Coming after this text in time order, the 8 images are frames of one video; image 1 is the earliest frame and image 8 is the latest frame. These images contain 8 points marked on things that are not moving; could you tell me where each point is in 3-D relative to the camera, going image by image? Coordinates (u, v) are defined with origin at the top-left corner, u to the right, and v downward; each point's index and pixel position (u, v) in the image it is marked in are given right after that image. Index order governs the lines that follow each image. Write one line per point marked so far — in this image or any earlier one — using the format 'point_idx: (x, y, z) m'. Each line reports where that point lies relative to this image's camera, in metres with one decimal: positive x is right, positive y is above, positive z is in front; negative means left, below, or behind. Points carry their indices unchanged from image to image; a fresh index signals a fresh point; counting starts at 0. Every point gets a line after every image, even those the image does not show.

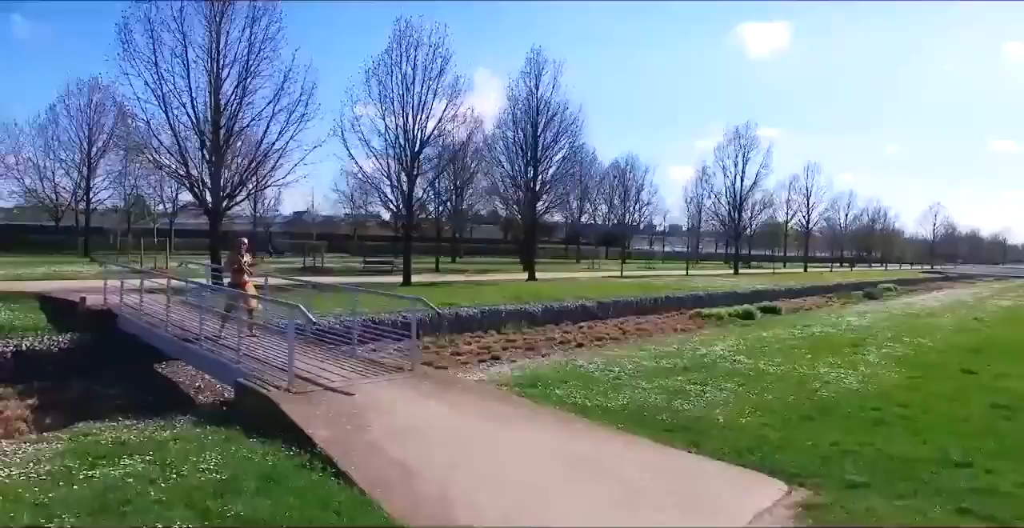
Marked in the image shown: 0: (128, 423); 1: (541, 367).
0: (-3.9, -1.7, +7.3) m
1: (+0.5, -1.6, +11.2) m
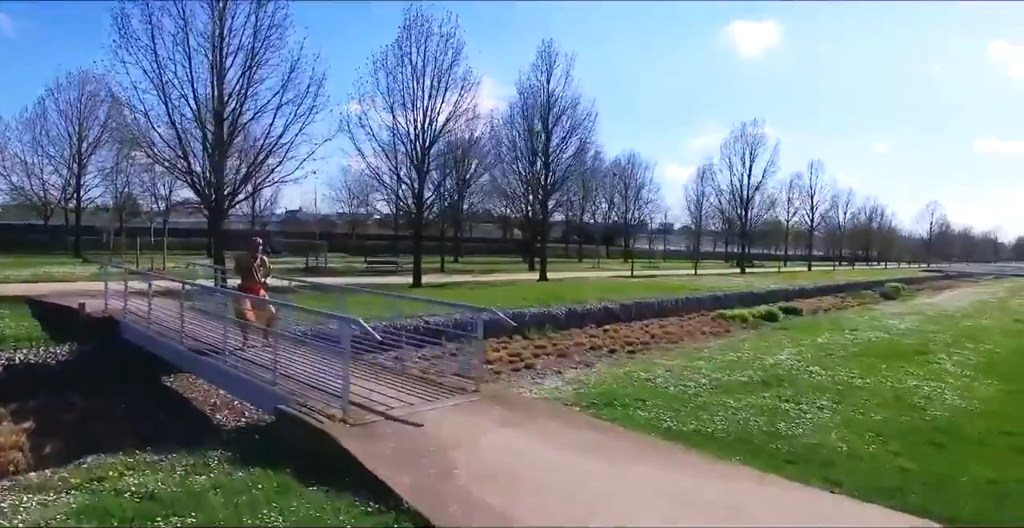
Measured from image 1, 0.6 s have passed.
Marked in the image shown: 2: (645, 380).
0: (-3.1, -1.7, +6.1) m
1: (+1.3, -1.6, +10.1) m
2: (+1.9, -1.6, +9.9) m
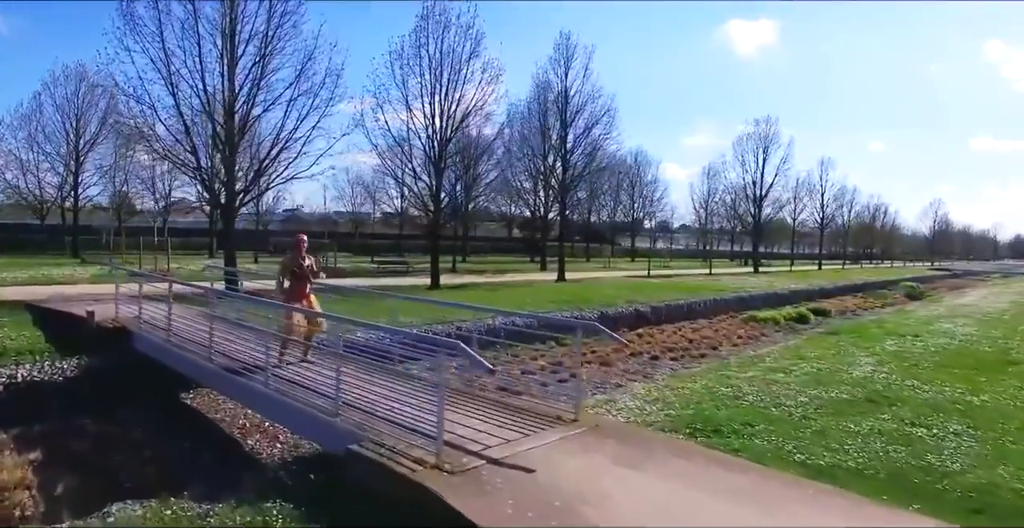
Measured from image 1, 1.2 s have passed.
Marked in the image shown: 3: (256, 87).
0: (-2.2, -1.7, +4.9) m
1: (+2.1, -1.7, +8.9) m
2: (+2.7, -1.6, +8.8) m
3: (-6.6, +4.6, +18.5) m
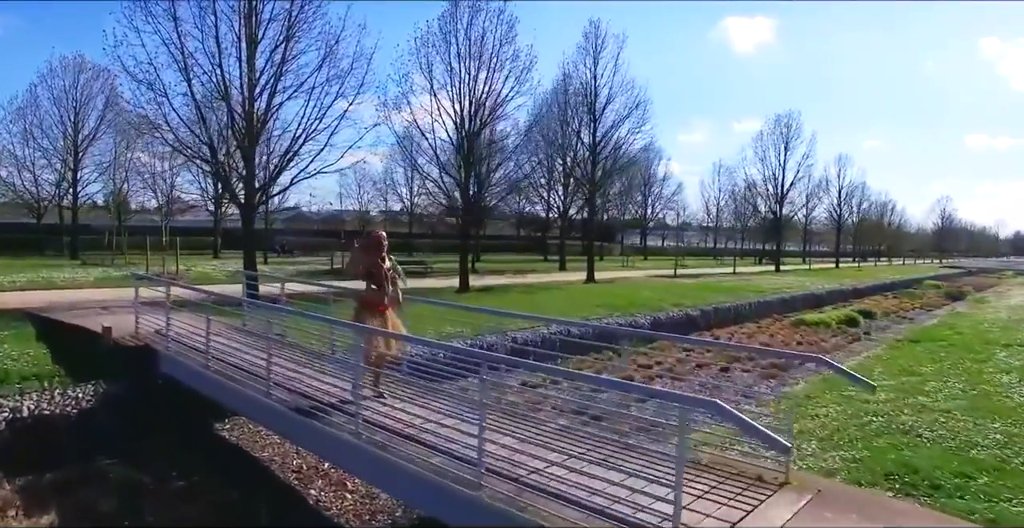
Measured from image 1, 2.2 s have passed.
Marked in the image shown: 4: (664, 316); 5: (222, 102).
0: (-1.0, -1.8, +3.3) m
1: (+3.3, -1.7, +7.3) m
2: (+3.9, -1.7, +7.2) m
3: (-5.5, +4.5, +16.8) m
4: (+4.1, -1.4, +19.1) m
5: (-6.9, +3.9, +16.9) m
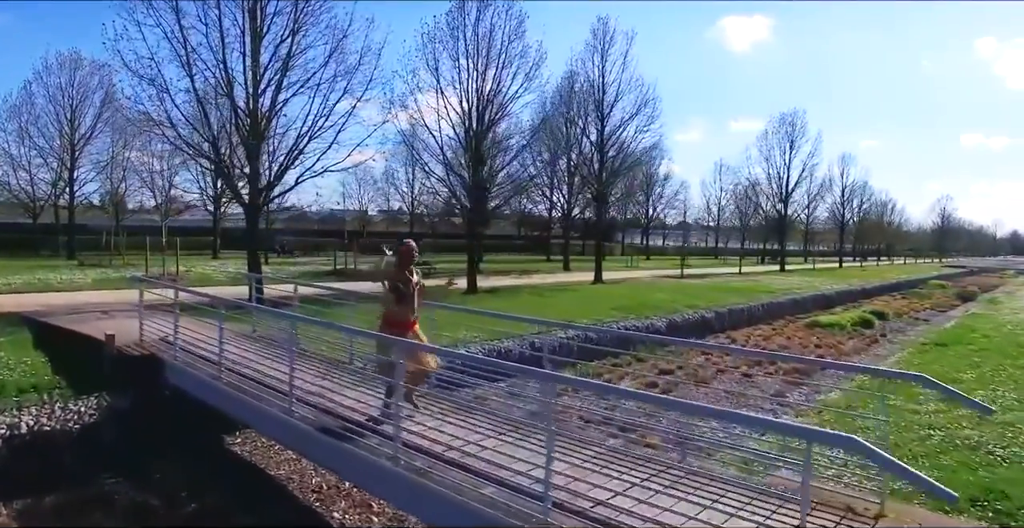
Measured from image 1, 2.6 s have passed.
0: (-0.6, -1.9, +2.8) m
1: (+3.7, -1.8, +6.8) m
2: (+4.3, -1.7, +6.7) m
3: (-5.2, +4.5, +16.3) m
4: (+4.4, -1.4, +18.6) m
5: (-6.6, +3.8, +16.4) m
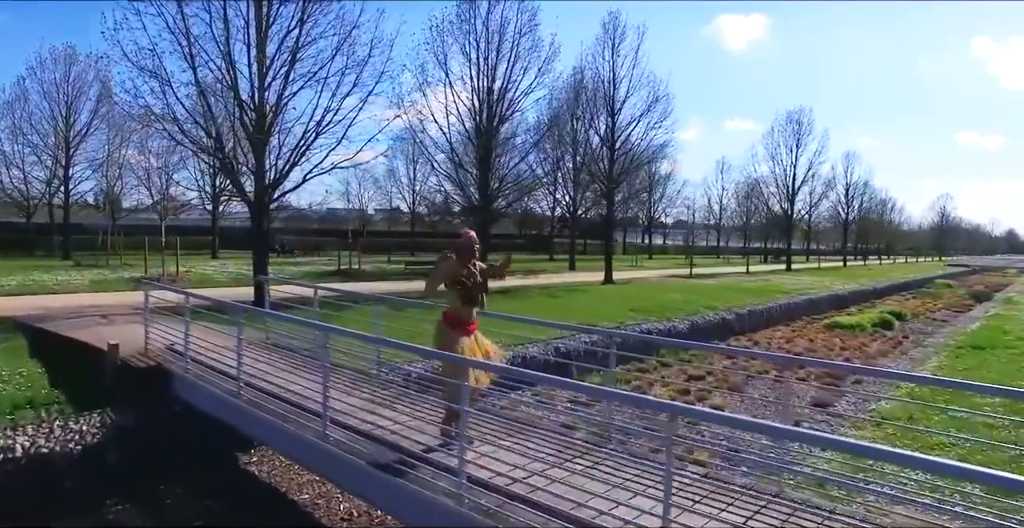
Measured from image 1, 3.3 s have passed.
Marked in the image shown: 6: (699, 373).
0: (-0.1, -1.9, +2.1) m
1: (+4.1, -1.8, +6.2) m
2: (+4.7, -1.7, +6.0) m
3: (-4.8, +4.4, +15.6) m
4: (+4.8, -1.4, +18.0) m
5: (-6.2, +3.8, +15.6) m
6: (+3.5, -2.1, +13.5) m
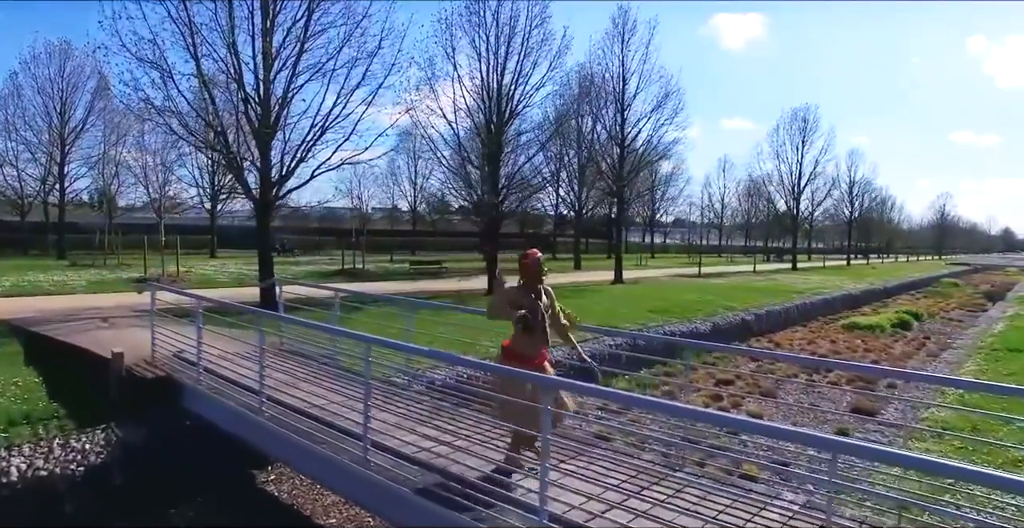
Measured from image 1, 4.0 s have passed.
0: (+0.3, -1.9, +1.5) m
1: (+4.5, -1.8, +5.6) m
2: (+5.1, -1.7, +5.5) m
3: (-4.5, +4.4, +14.9) m
4: (+5.1, -1.4, +17.4) m
5: (-5.8, +3.8, +15.0) m
6: (+3.9, -2.1, +12.9) m
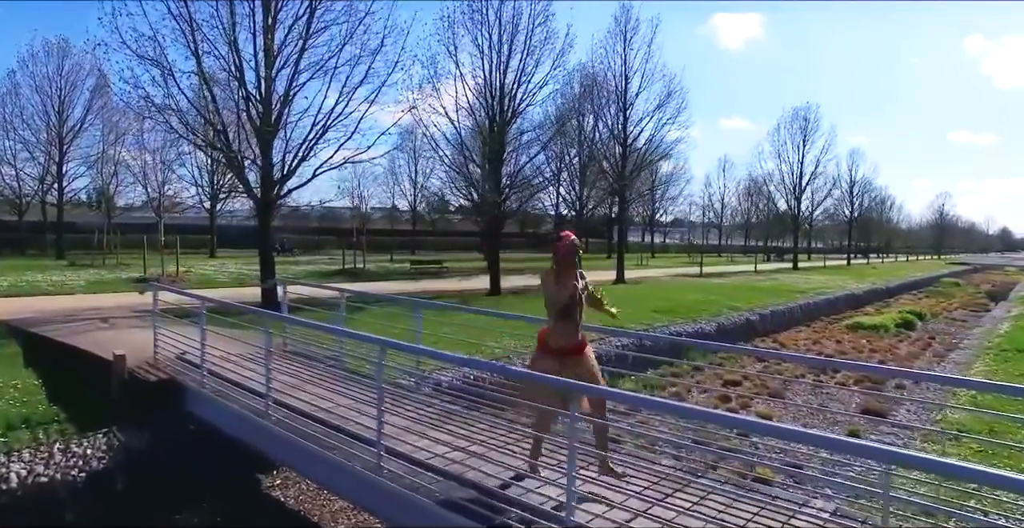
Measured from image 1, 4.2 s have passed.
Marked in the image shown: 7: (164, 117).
0: (+0.4, -1.9, +1.3) m
1: (+4.6, -1.8, +5.4) m
2: (+5.2, -1.7, +5.3) m
3: (-4.4, +4.5, +14.7) m
4: (+5.2, -1.4, +17.2) m
5: (-5.8, +3.8, +14.8) m
6: (+4.0, -2.1, +12.7) m
7: (-7.1, +3.0, +14.7) m
